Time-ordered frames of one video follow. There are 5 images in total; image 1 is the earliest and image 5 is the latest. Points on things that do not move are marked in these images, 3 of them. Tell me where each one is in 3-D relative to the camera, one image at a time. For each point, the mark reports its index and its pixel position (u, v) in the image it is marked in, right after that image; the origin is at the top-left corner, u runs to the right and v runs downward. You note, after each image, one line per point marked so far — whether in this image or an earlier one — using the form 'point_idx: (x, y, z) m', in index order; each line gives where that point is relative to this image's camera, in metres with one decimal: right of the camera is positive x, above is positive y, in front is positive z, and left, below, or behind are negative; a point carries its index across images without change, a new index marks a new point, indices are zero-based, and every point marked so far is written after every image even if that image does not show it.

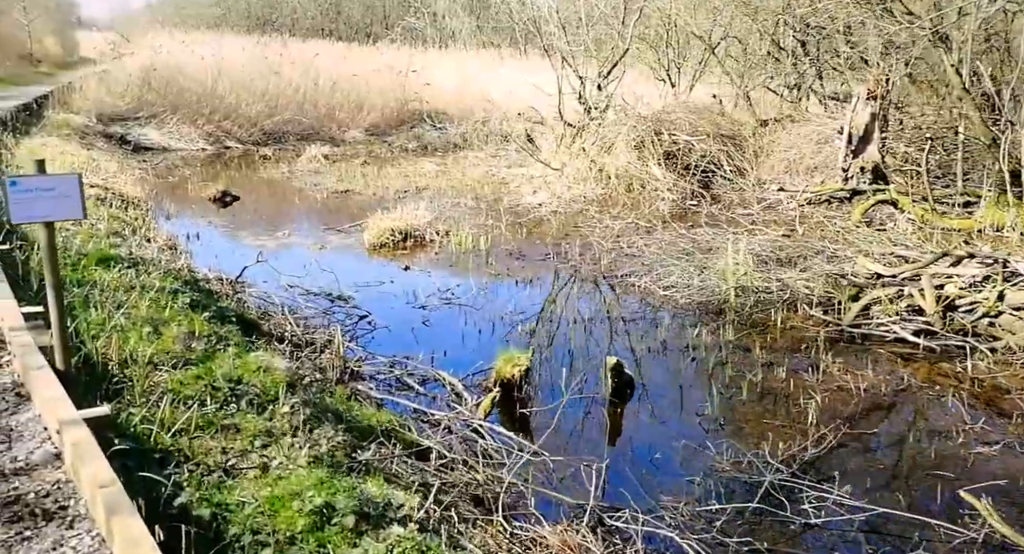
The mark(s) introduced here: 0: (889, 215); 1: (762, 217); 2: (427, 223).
0: (+4.1, +0.7, +10.9) m
1: (+2.9, +0.7, +11.8) m
2: (-1.0, +0.6, +11.6) m
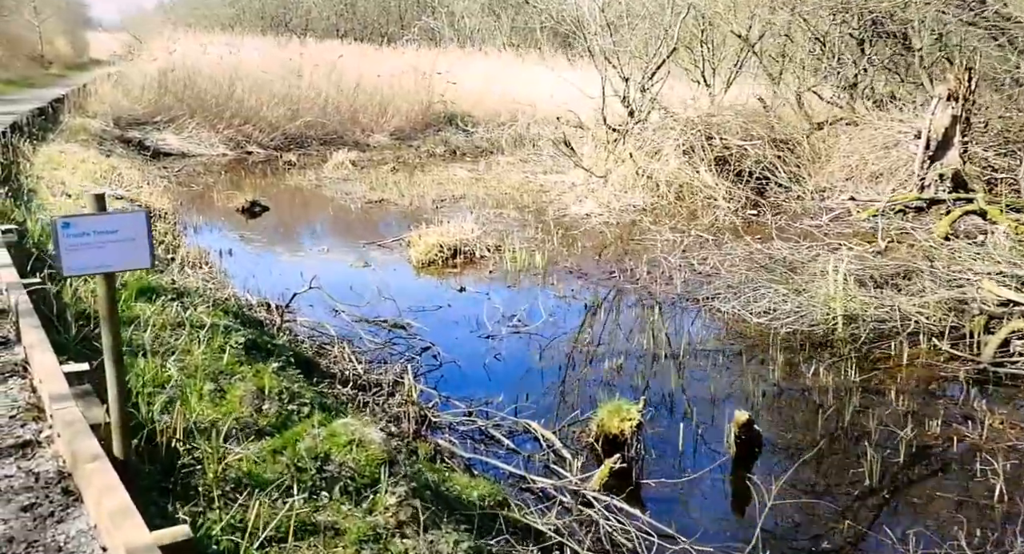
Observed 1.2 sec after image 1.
0: (+4.7, +0.5, +10.0) m
1: (+3.5, +0.5, +11.0) m
2: (-0.4, +0.4, +10.8) m
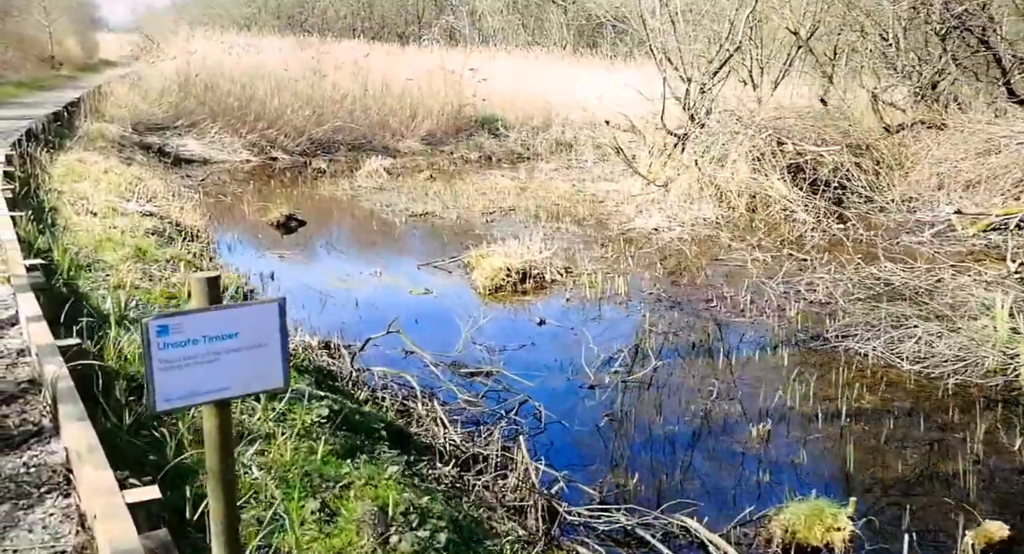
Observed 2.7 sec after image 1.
0: (+5.4, +0.3, +8.9) m
1: (+4.3, +0.3, +9.9) m
2: (+0.3, +0.2, +9.8) m
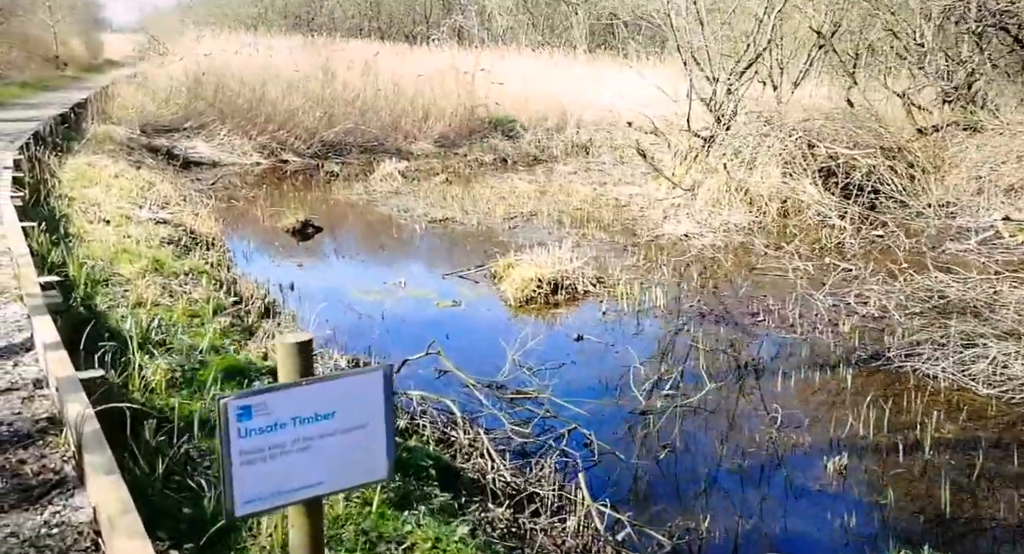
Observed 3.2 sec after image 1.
0: (+5.7, +0.2, +8.5) m
1: (+4.5, +0.2, +9.4) m
2: (+0.6, +0.1, +9.3) m
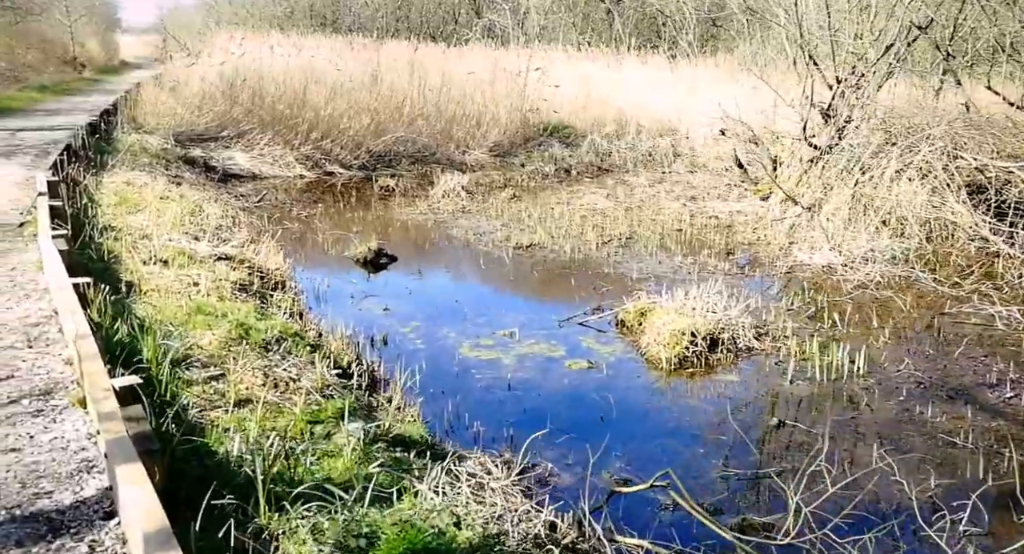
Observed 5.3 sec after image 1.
0: (+6.8, -0.2, +6.7) m
1: (+5.7, -0.2, +7.7) m
2: (+1.7, -0.3, +7.7) m
